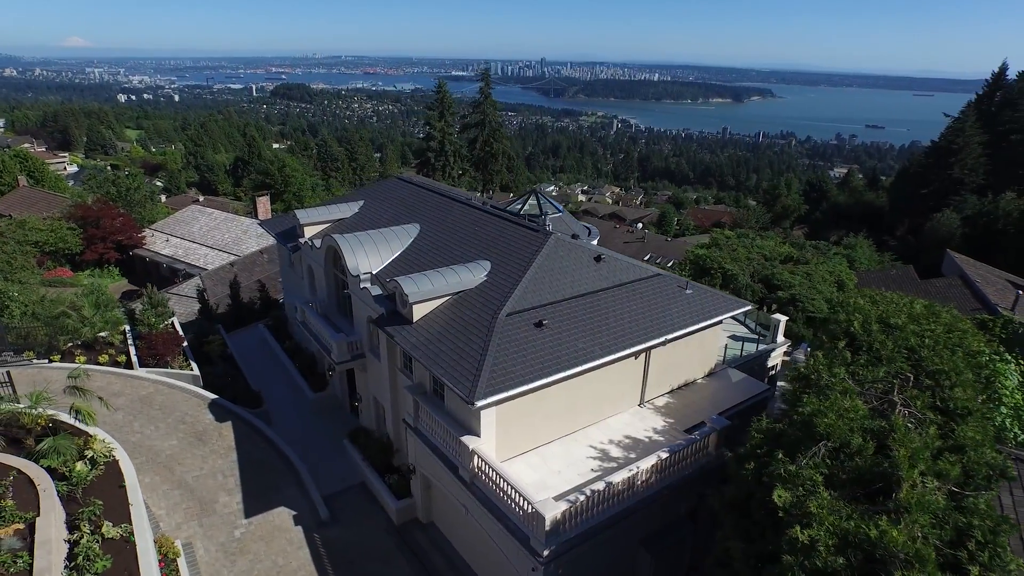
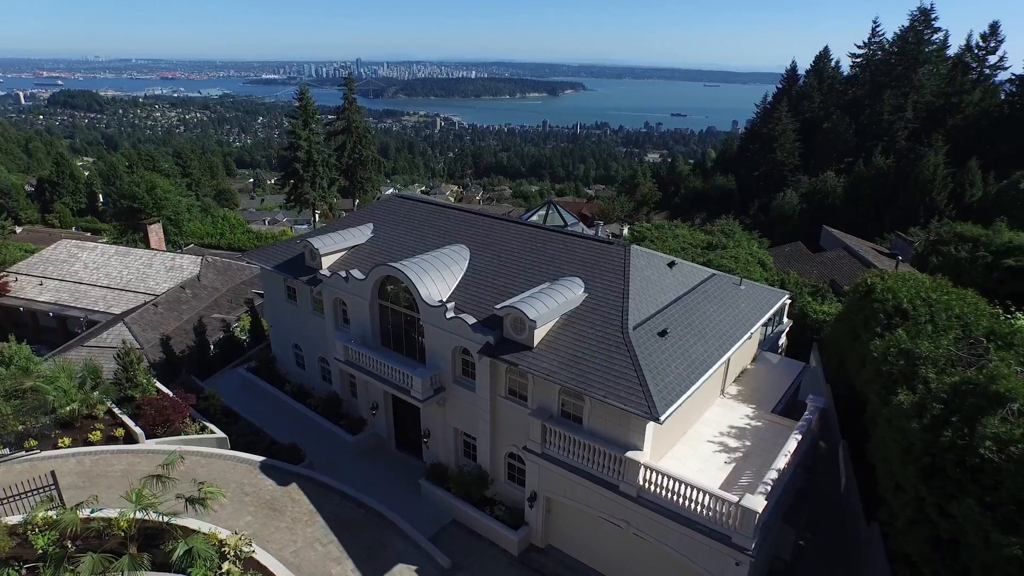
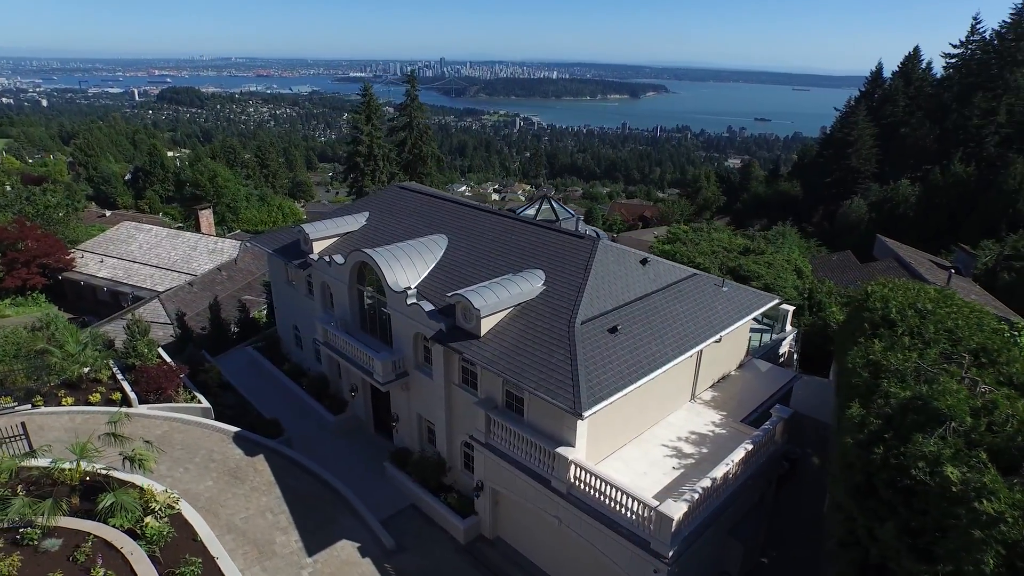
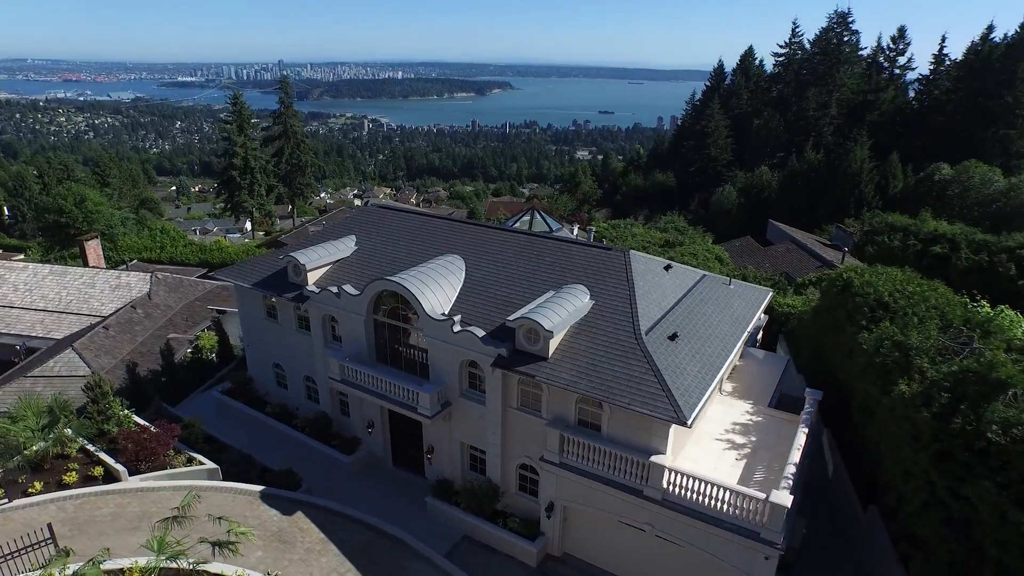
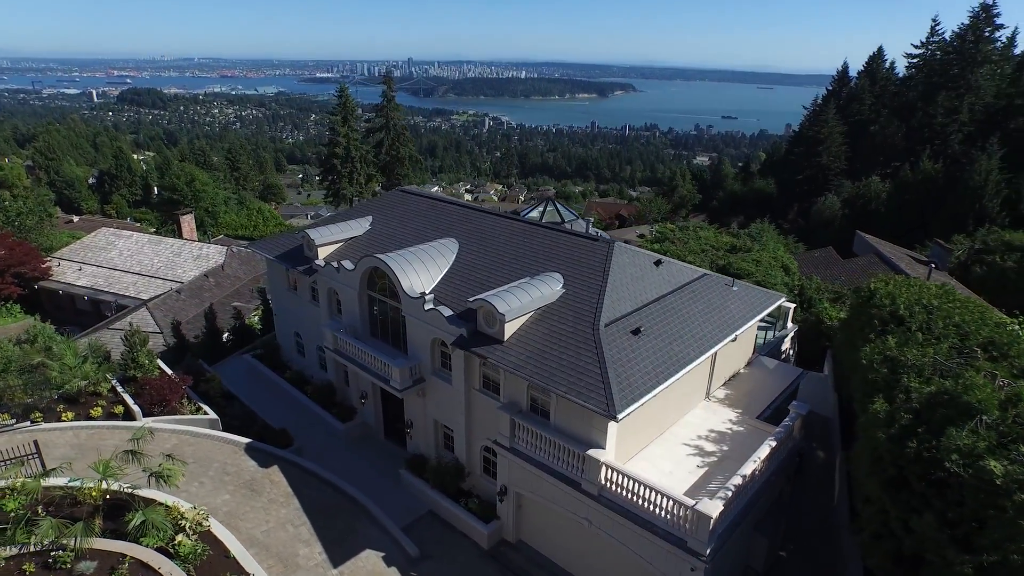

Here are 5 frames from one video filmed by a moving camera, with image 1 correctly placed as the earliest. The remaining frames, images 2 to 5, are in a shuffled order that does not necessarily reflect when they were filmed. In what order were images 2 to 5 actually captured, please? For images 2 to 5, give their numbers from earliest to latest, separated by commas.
3, 5, 2, 4
